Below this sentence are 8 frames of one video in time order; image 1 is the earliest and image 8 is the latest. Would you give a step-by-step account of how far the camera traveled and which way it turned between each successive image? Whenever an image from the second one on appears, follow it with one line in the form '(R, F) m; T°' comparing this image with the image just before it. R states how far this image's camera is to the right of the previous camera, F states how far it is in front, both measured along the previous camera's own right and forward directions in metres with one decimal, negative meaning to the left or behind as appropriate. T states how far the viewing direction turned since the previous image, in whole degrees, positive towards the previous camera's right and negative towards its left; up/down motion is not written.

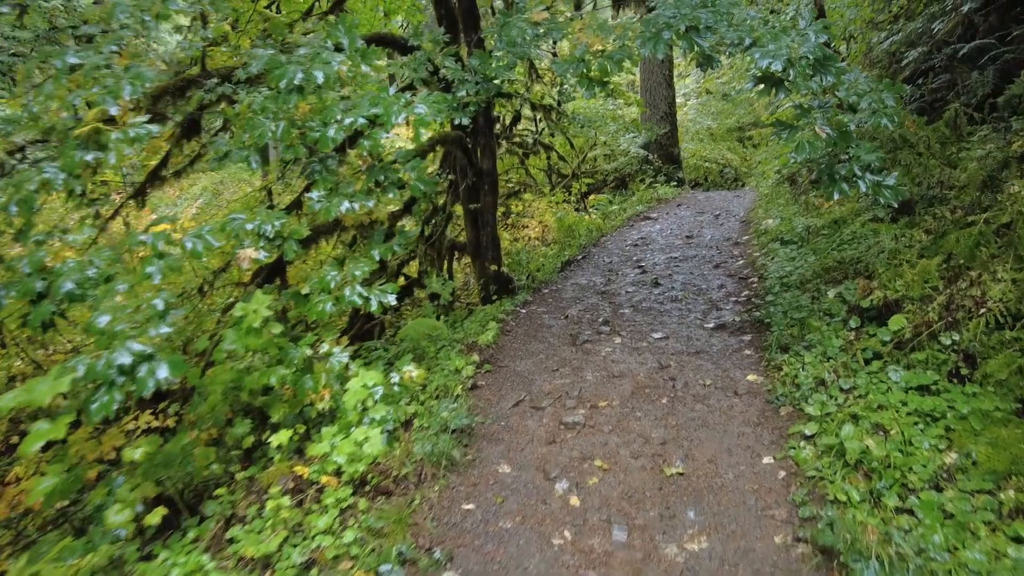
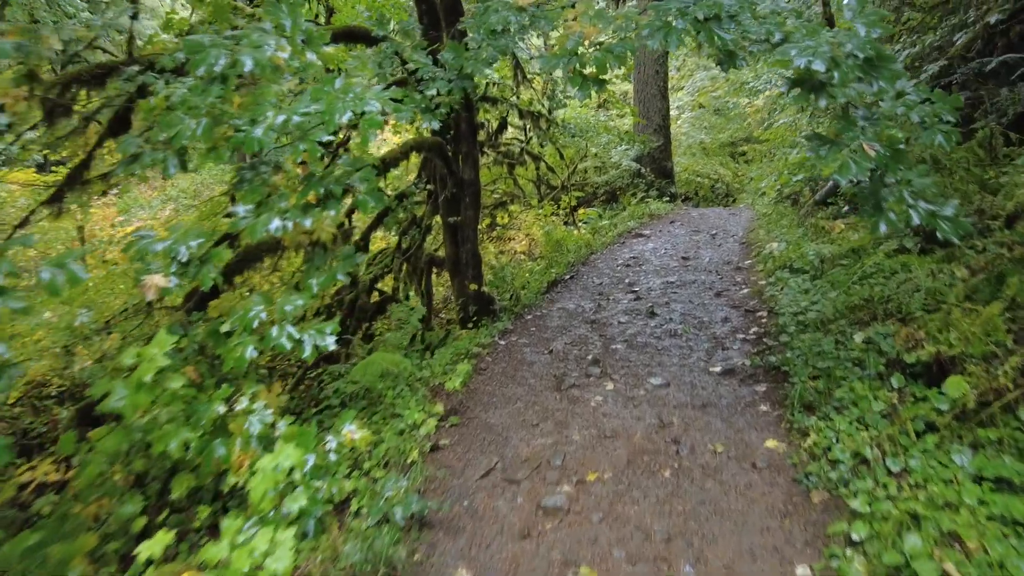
(+0.1, +0.7) m; +1°
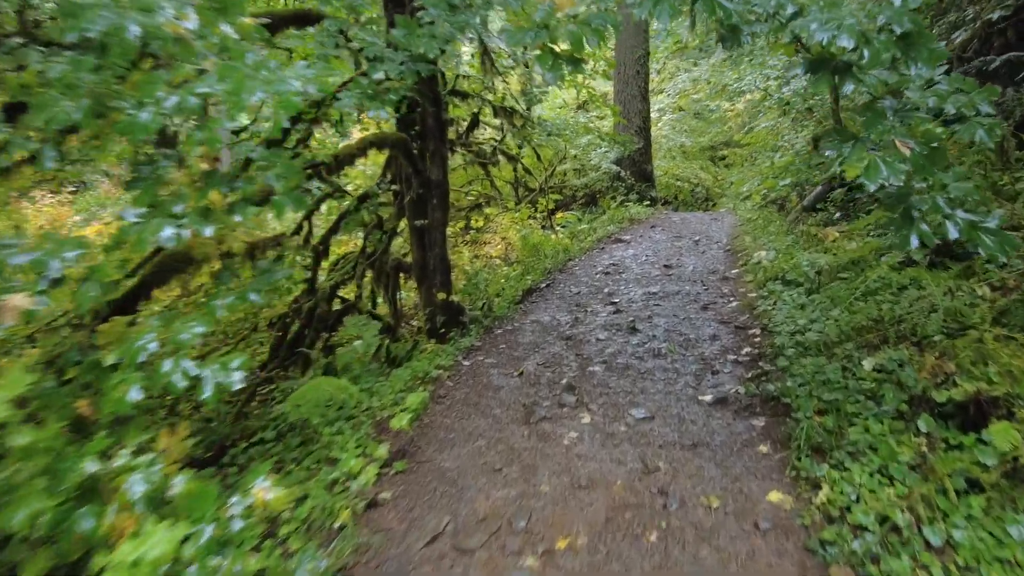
(+0.1, +0.6) m; +2°
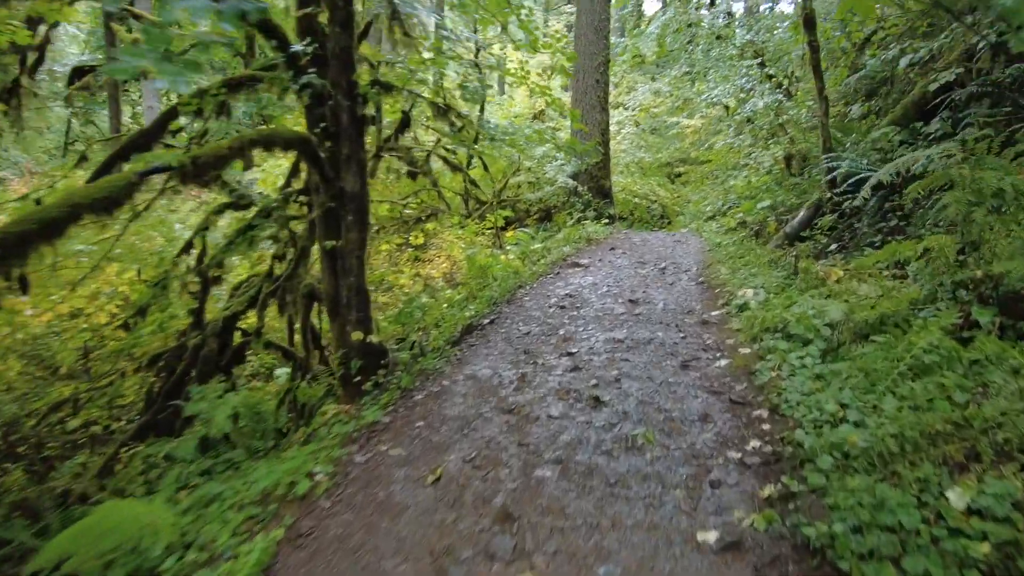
(+0.2, +1.4) m; +4°
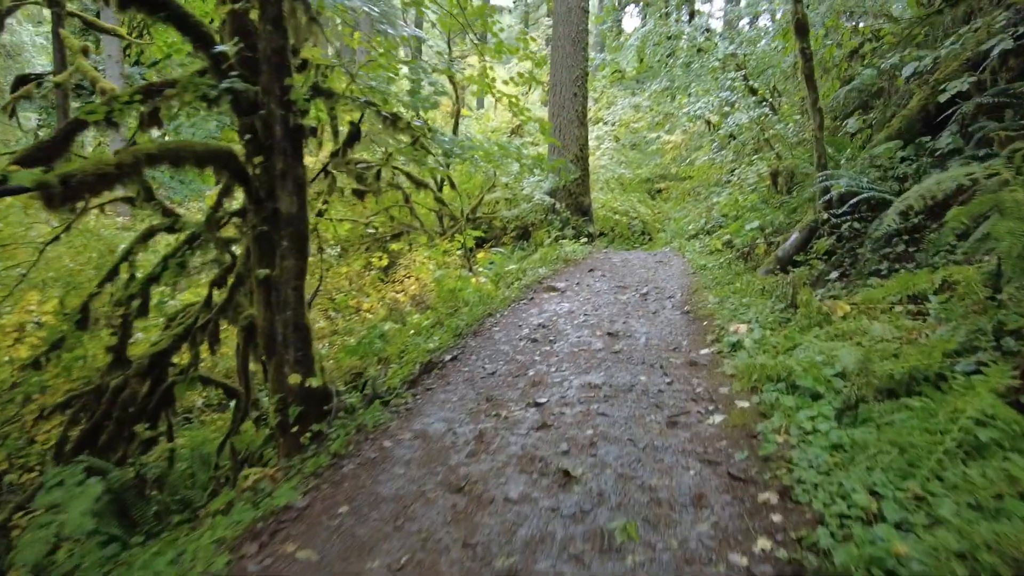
(+0.2, +0.7) m; +2°
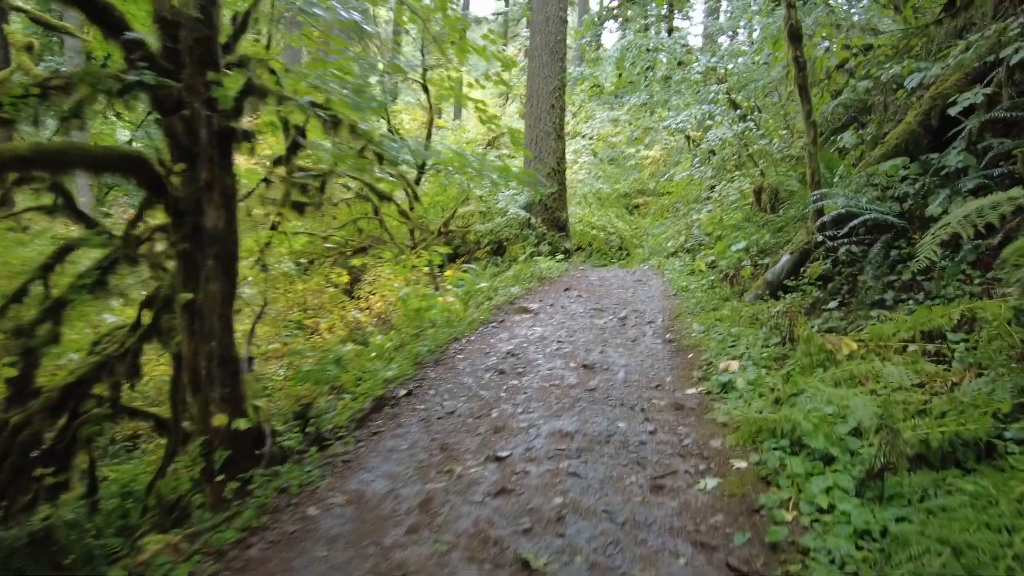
(+0.1, +0.6) m; +2°
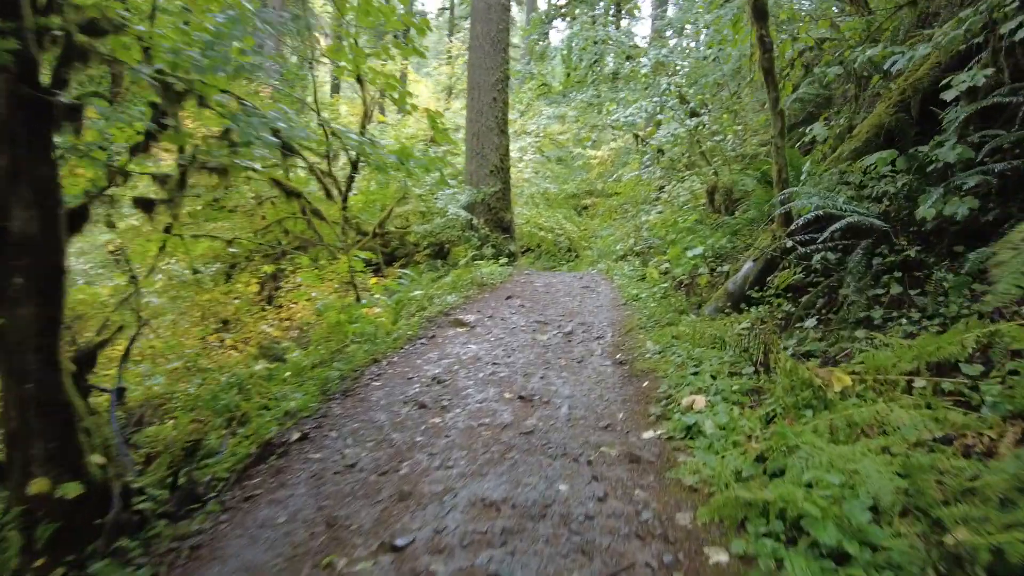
(+0.2, +0.9) m; +4°
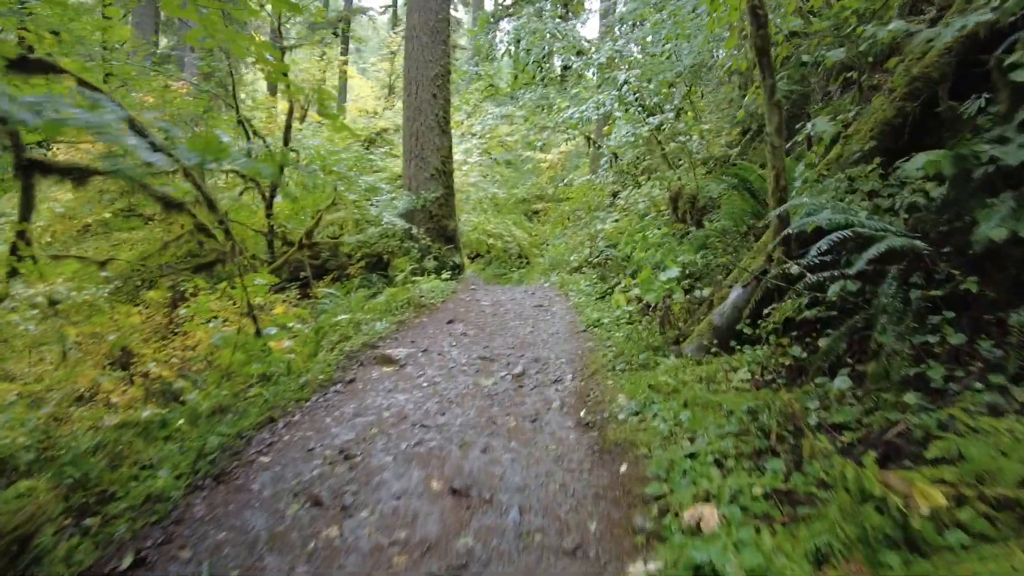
(+0.1, +1.2) m; +4°
